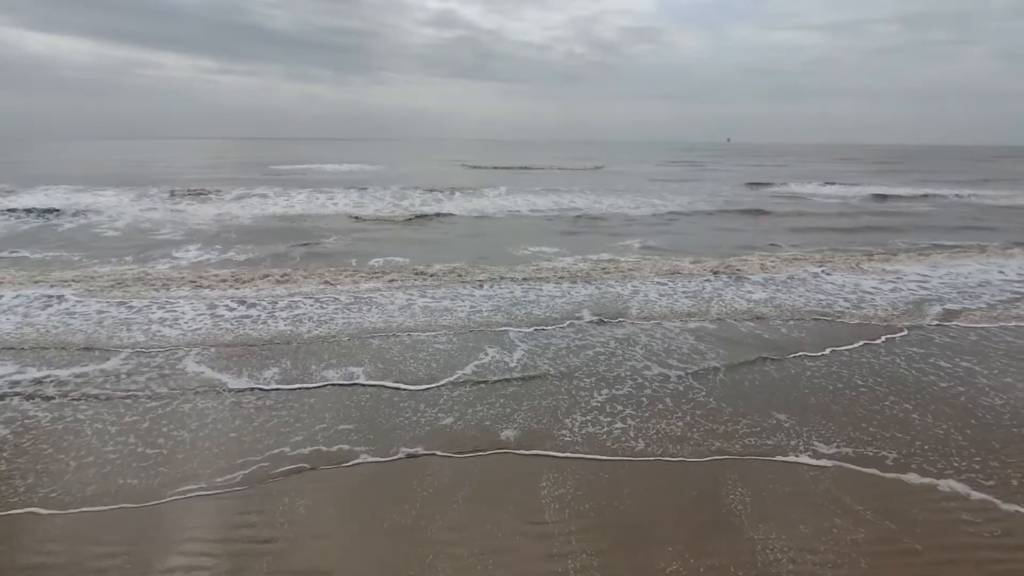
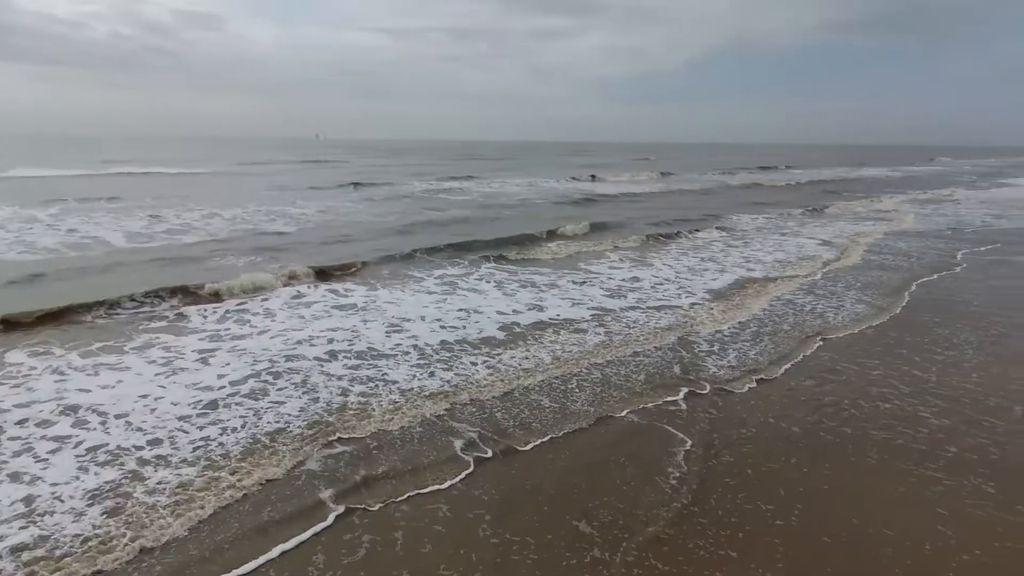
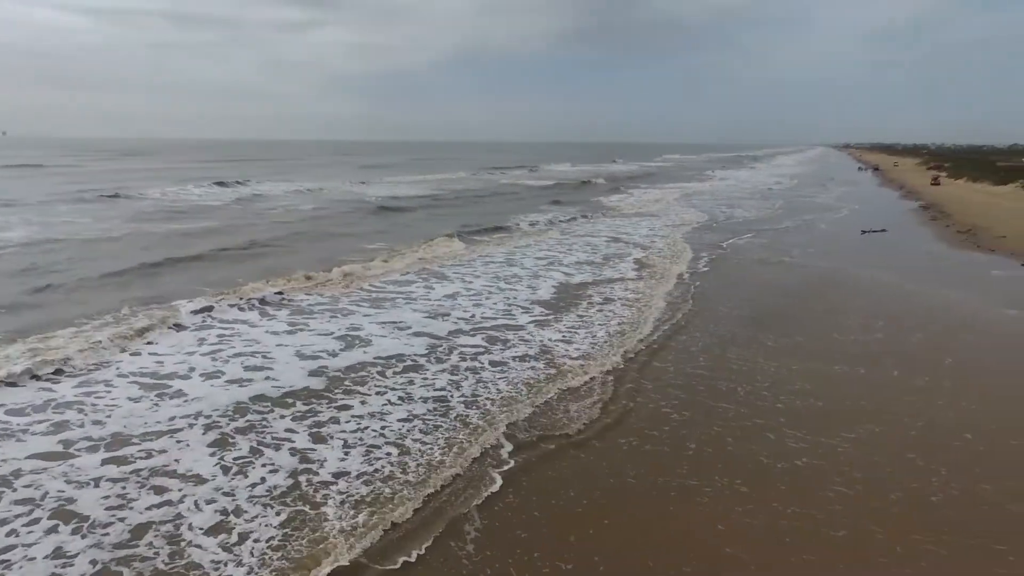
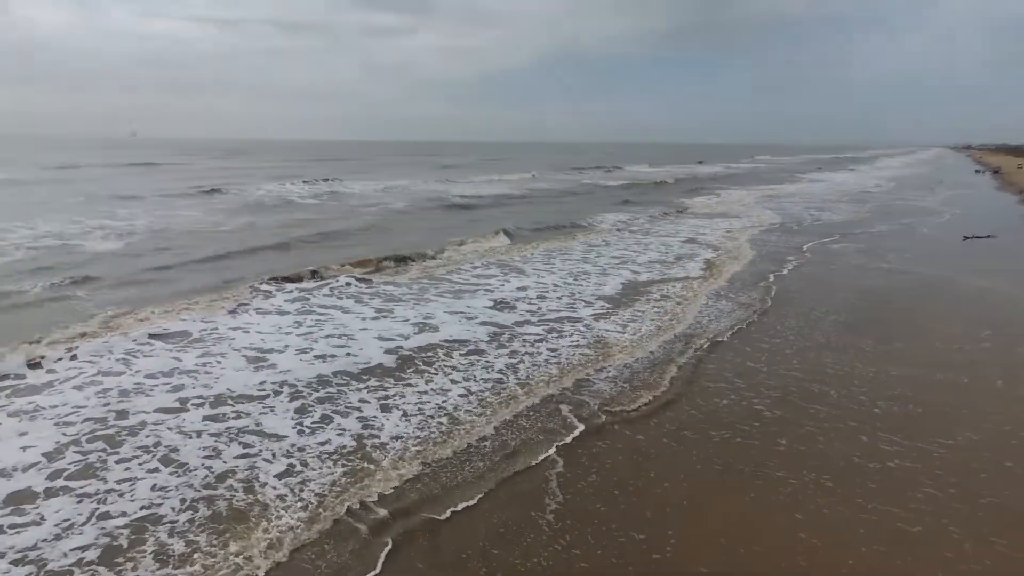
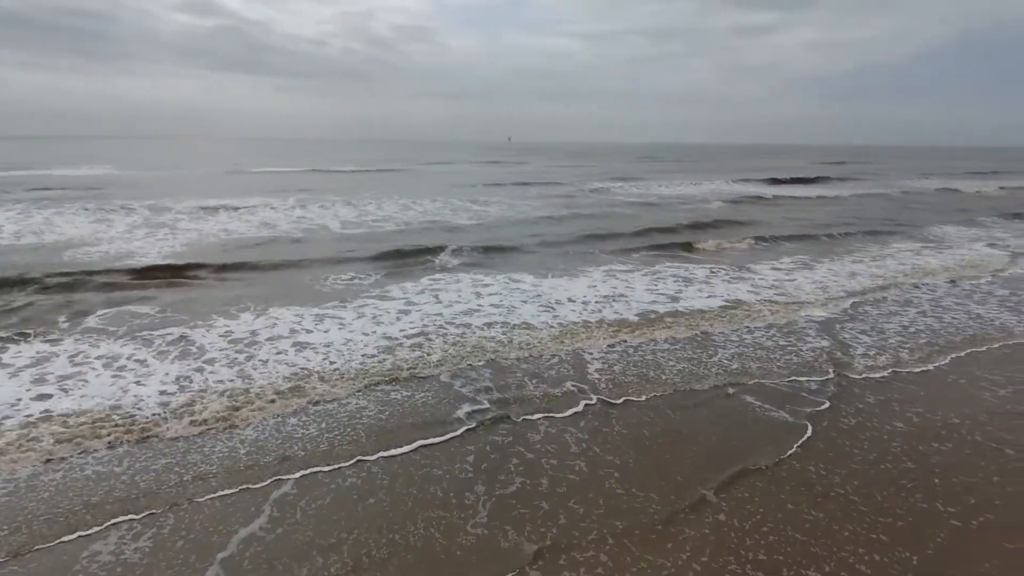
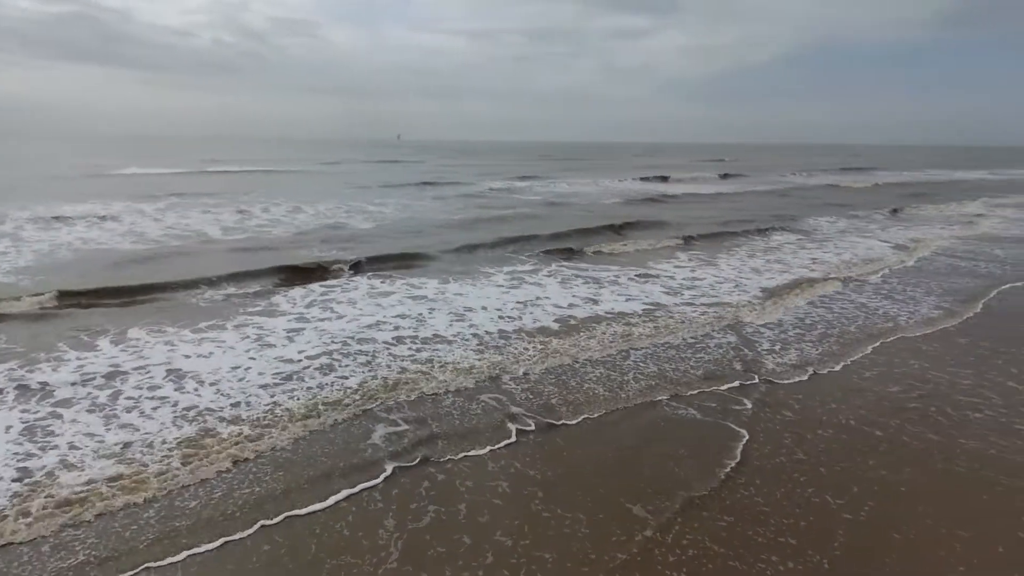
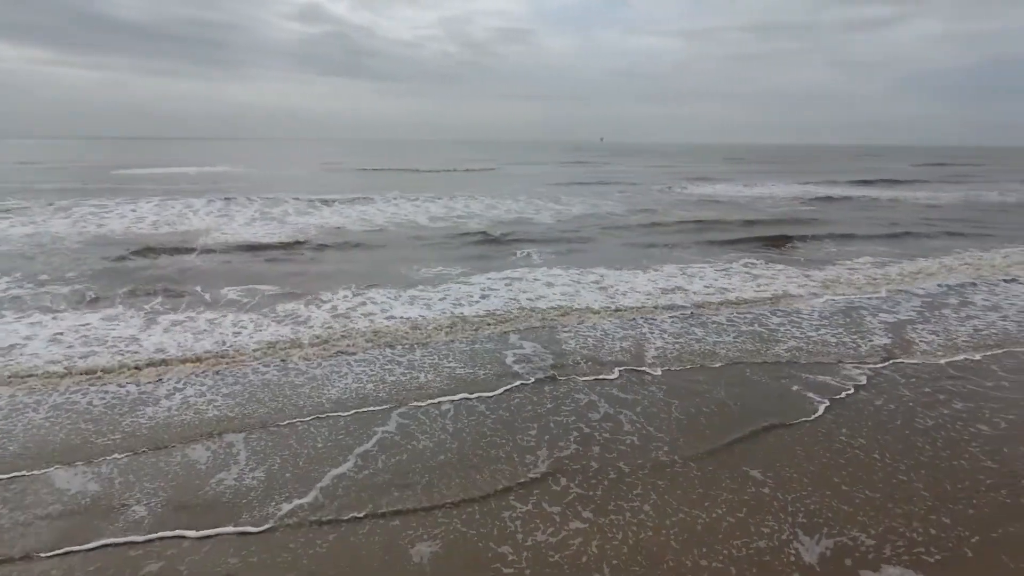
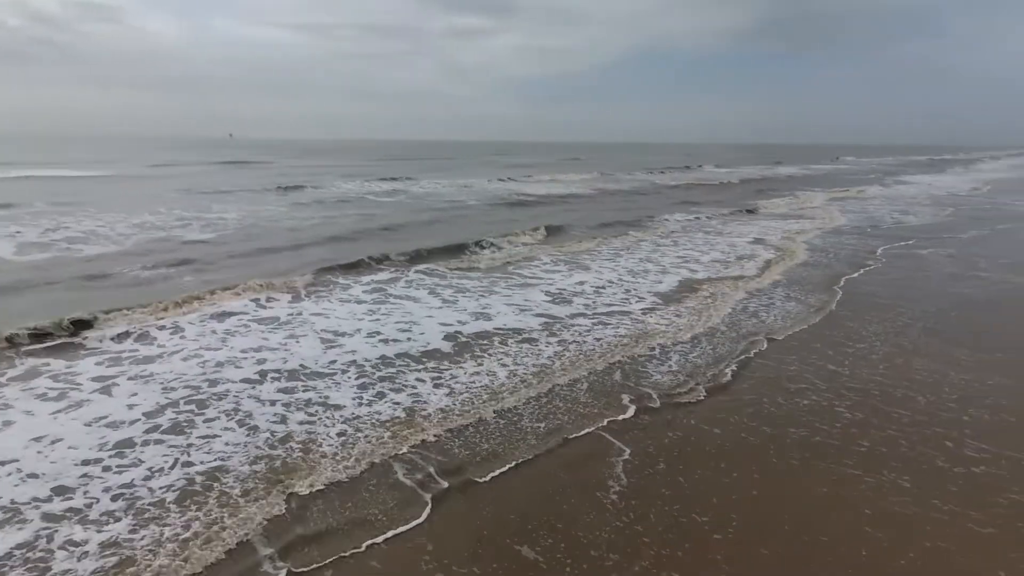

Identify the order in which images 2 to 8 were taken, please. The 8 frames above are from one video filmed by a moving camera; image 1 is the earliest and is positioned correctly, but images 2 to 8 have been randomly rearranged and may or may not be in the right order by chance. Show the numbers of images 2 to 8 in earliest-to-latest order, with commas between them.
7, 5, 6, 2, 8, 4, 3
